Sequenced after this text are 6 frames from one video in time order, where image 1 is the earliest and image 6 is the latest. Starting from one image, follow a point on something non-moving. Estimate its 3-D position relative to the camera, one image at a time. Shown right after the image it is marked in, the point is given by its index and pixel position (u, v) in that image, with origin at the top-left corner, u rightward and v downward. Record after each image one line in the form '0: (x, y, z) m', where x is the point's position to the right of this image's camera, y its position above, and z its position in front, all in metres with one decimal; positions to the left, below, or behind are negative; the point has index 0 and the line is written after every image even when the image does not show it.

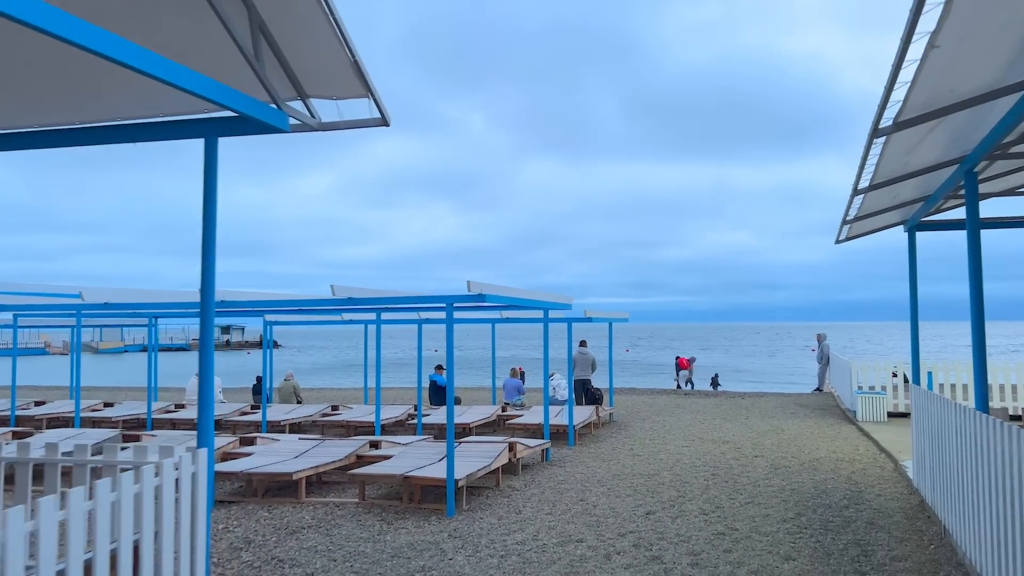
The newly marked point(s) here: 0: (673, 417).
0: (+2.9, -2.3, +15.1) m
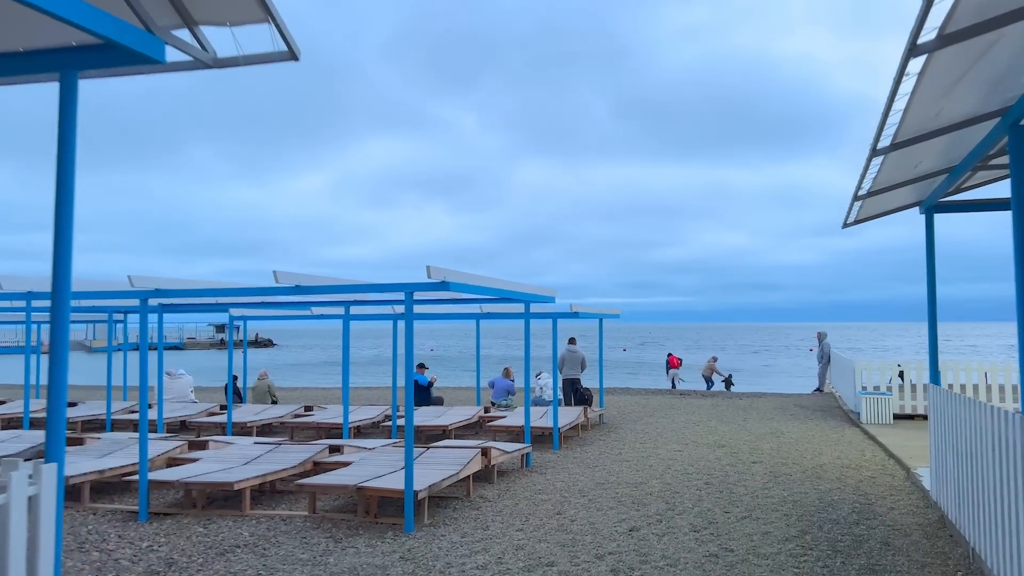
0: (+2.7, -2.2, +14.3) m
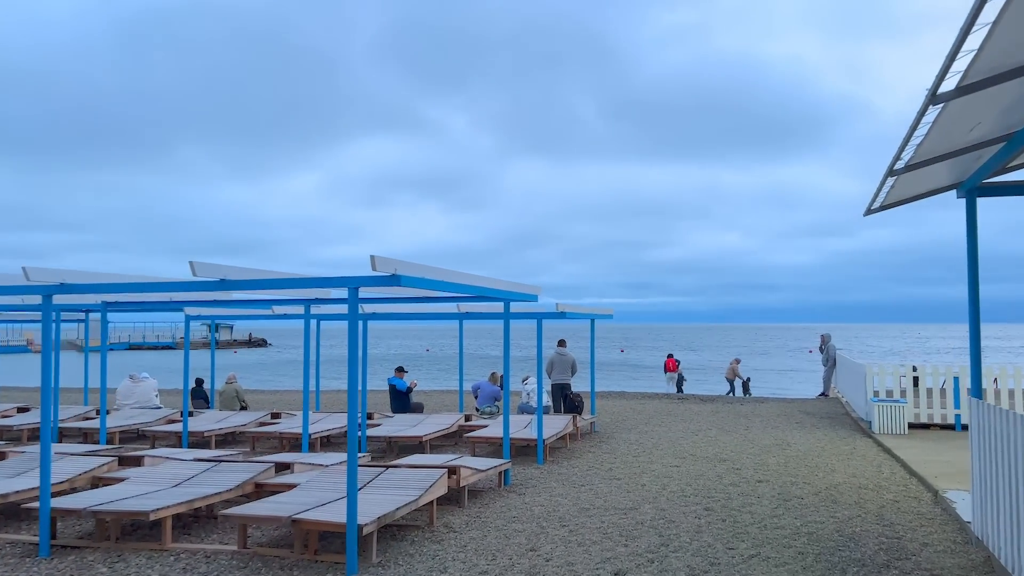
0: (+2.4, -2.2, +13.3) m
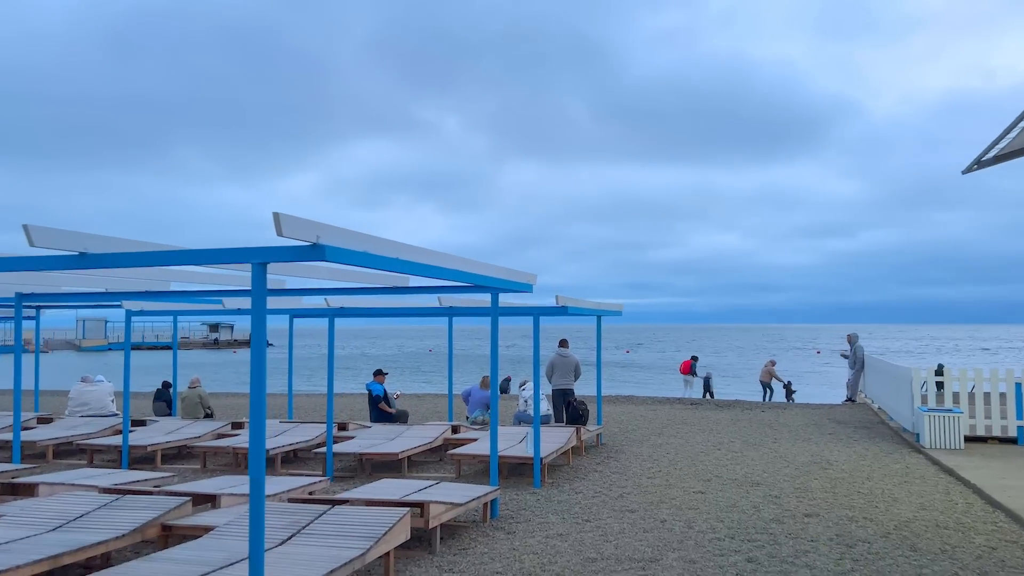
0: (+2.4, -2.1, +11.7) m
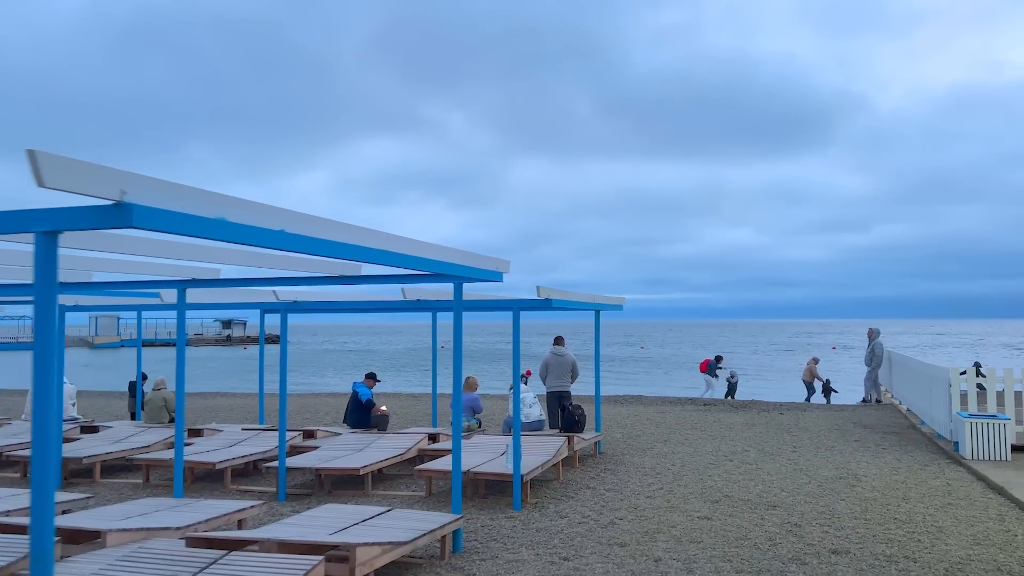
0: (+2.2, -2.0, +10.5) m
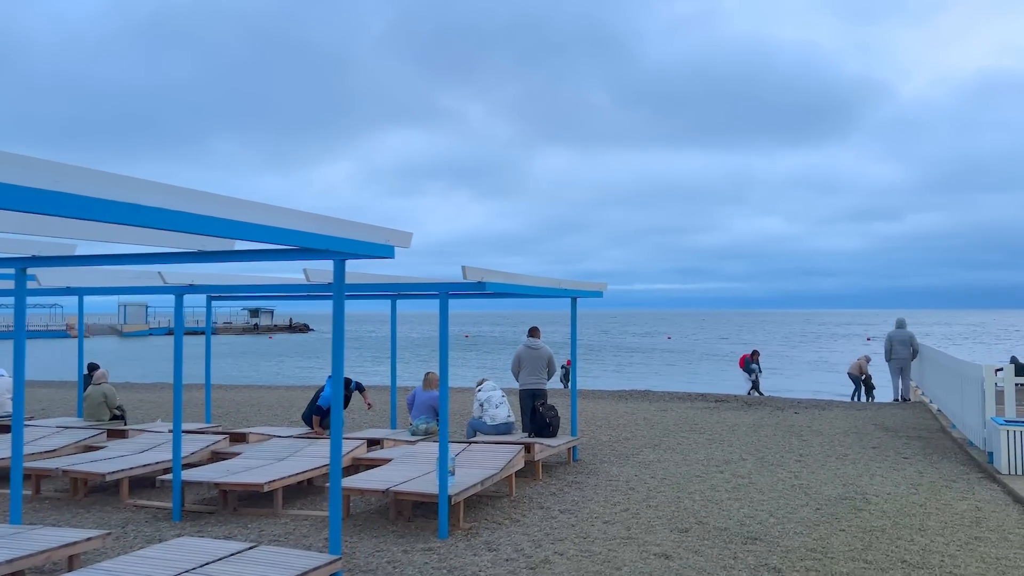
0: (+1.8, -1.8, +9.2) m
